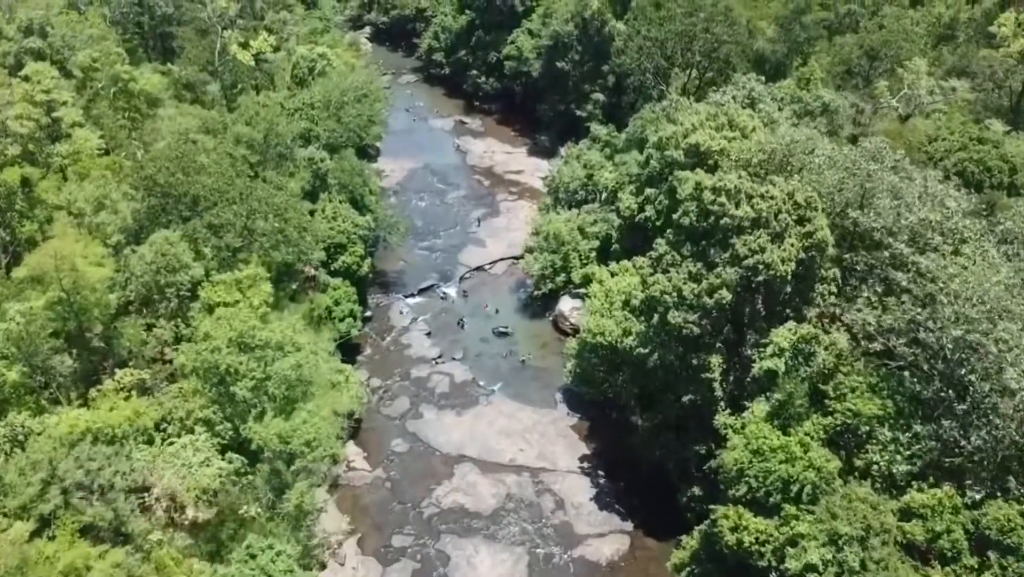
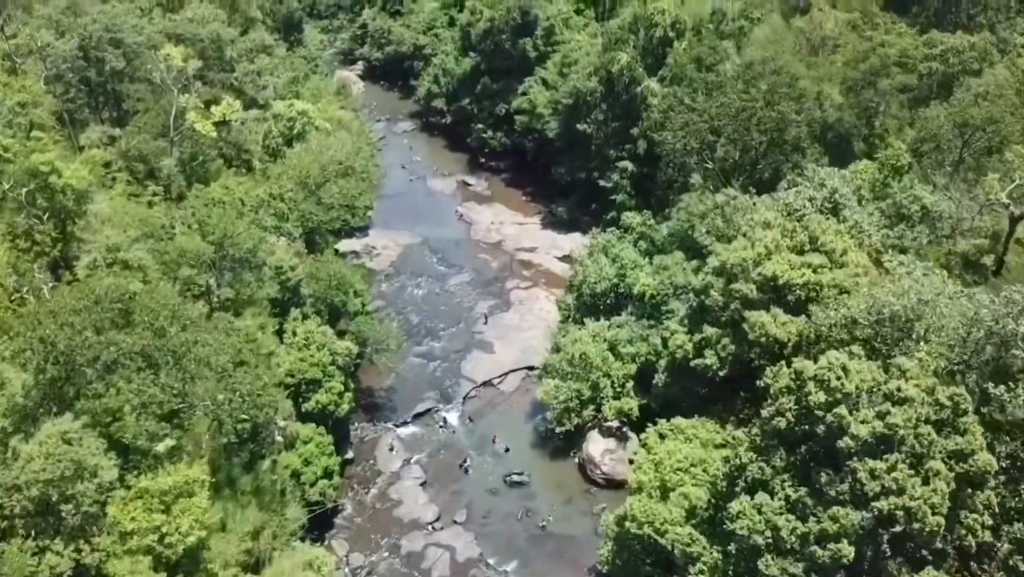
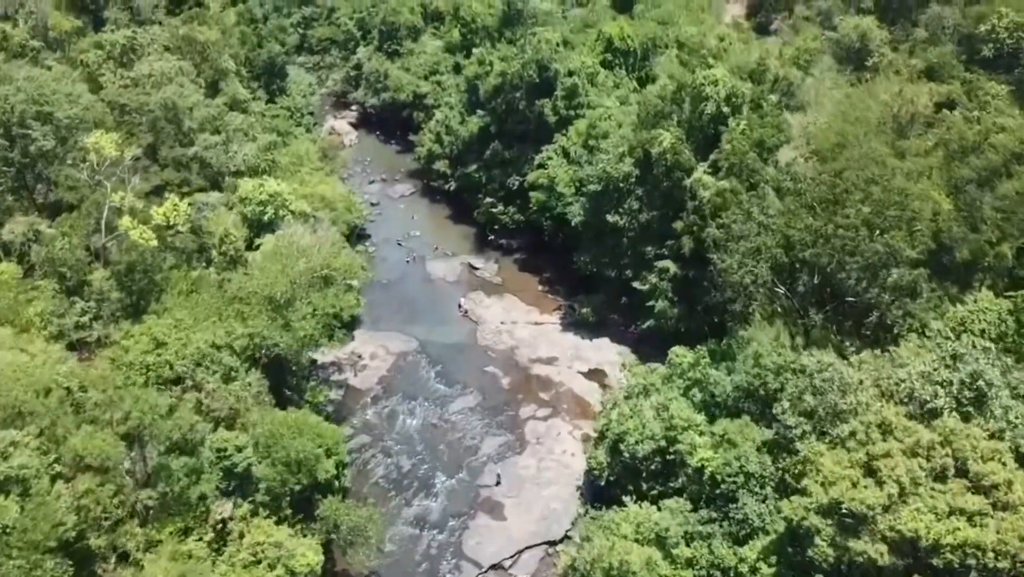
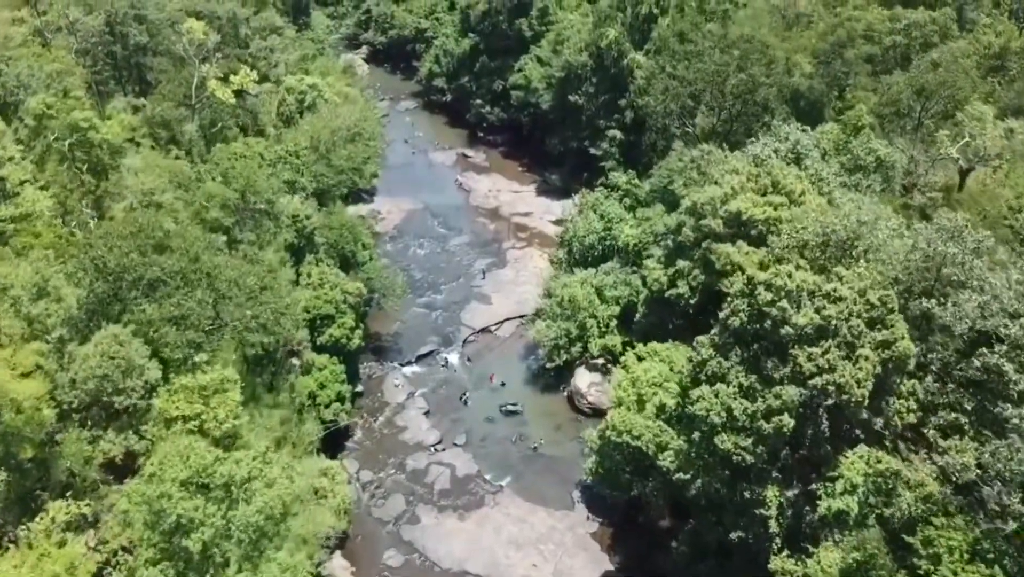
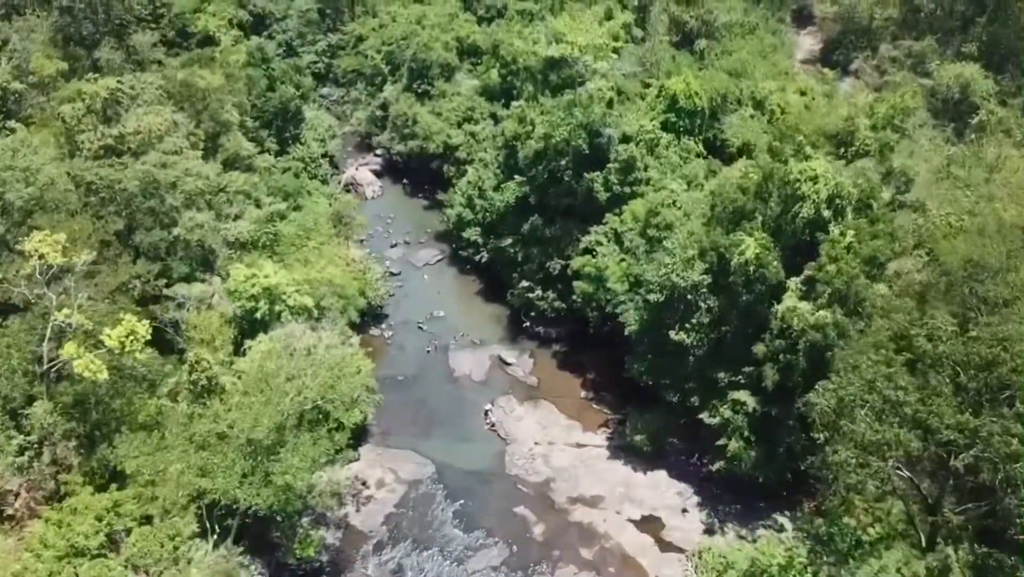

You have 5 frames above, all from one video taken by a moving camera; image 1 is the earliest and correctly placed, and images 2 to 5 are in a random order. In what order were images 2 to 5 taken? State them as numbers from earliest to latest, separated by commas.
4, 2, 3, 5
